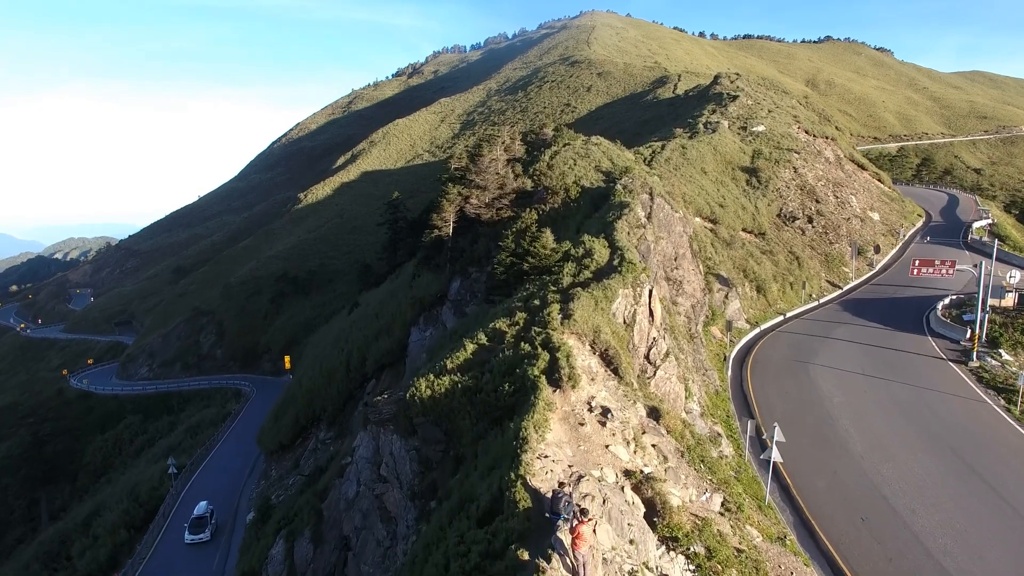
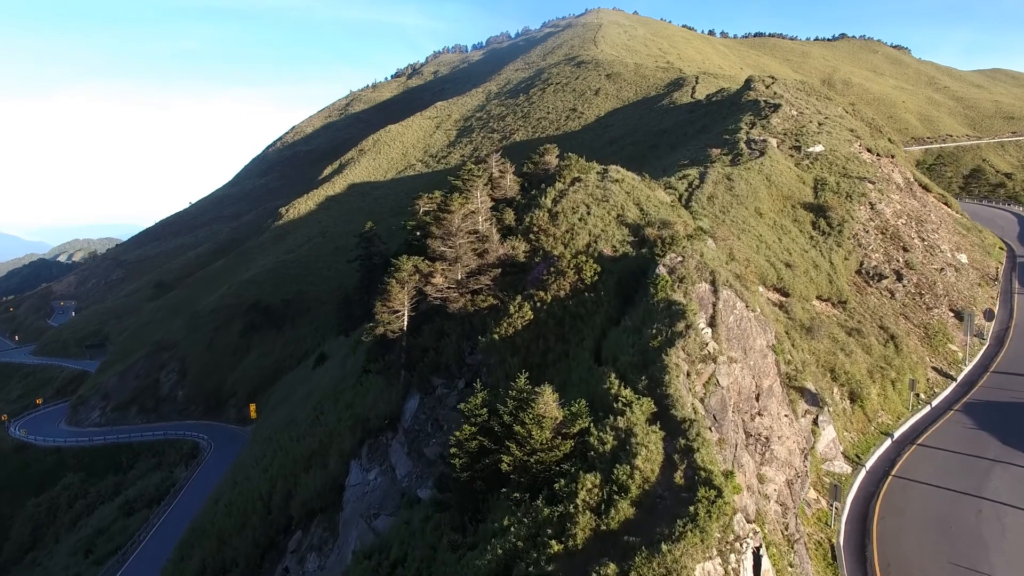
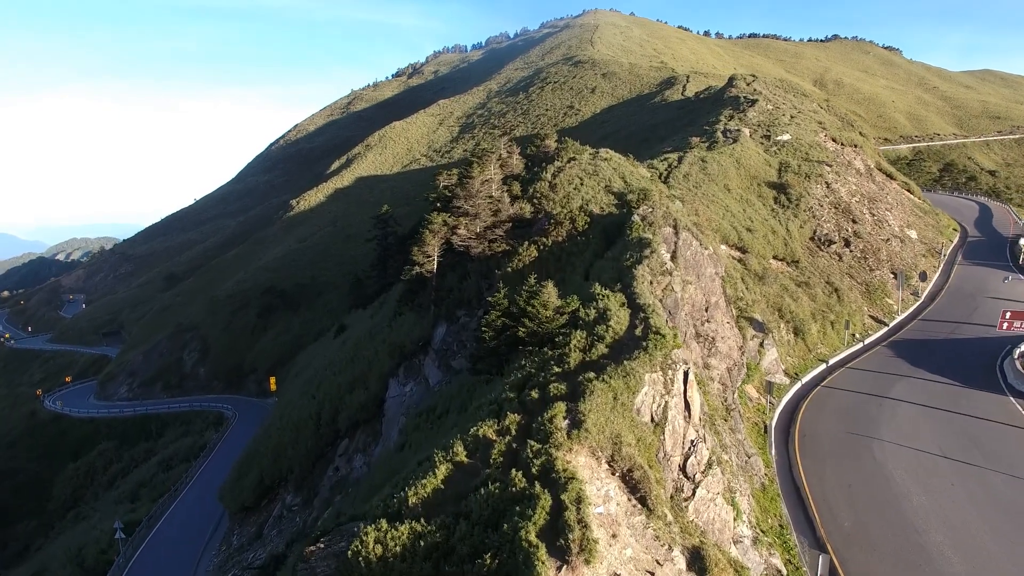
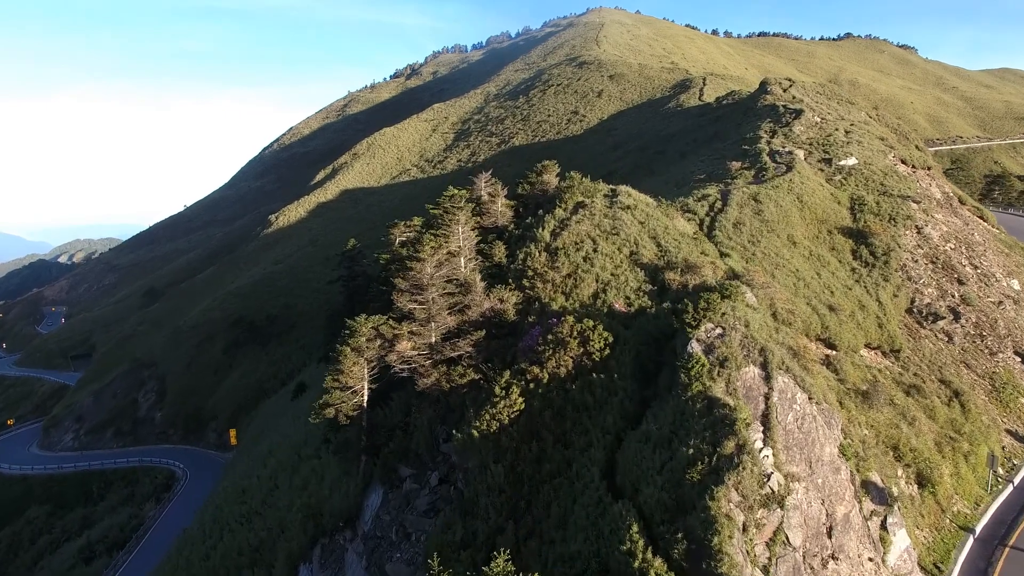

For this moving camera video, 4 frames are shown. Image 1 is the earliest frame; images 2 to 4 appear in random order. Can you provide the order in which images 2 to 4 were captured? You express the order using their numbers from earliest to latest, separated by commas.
3, 2, 4
